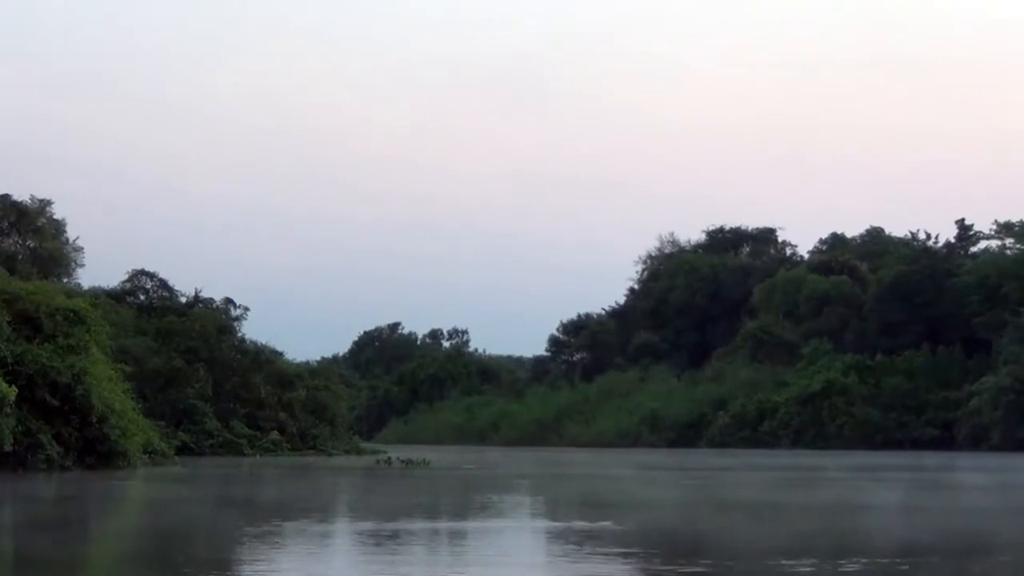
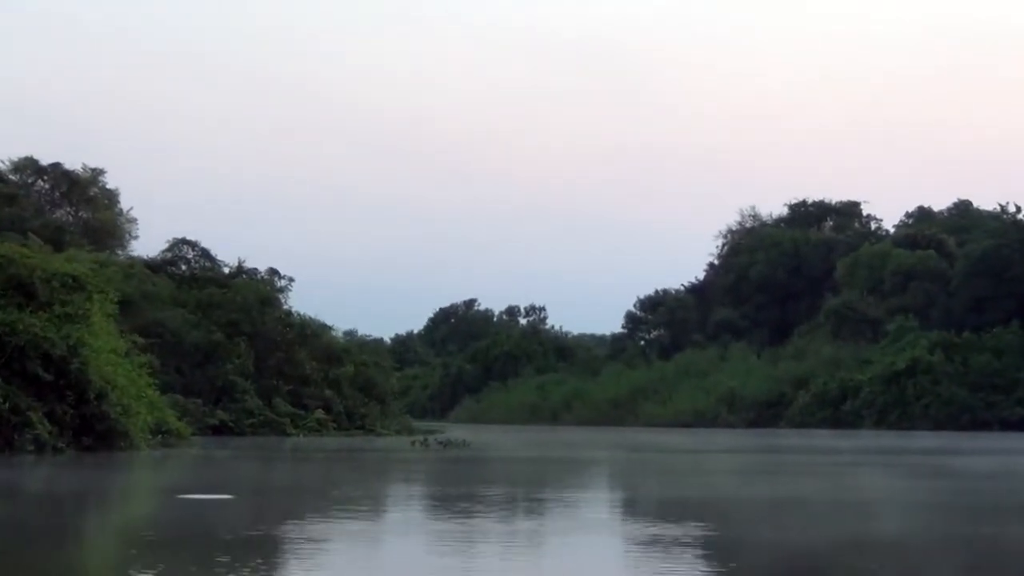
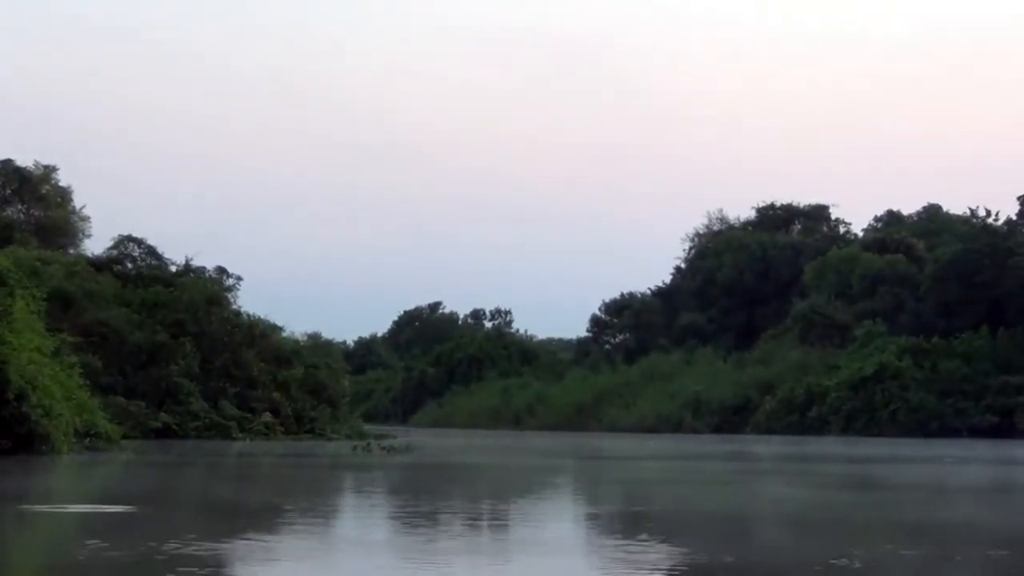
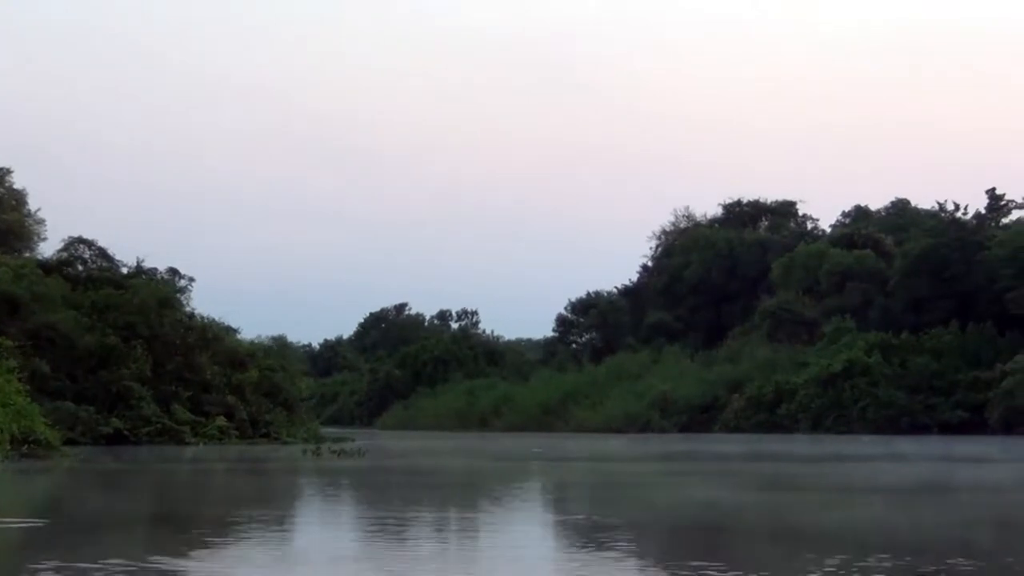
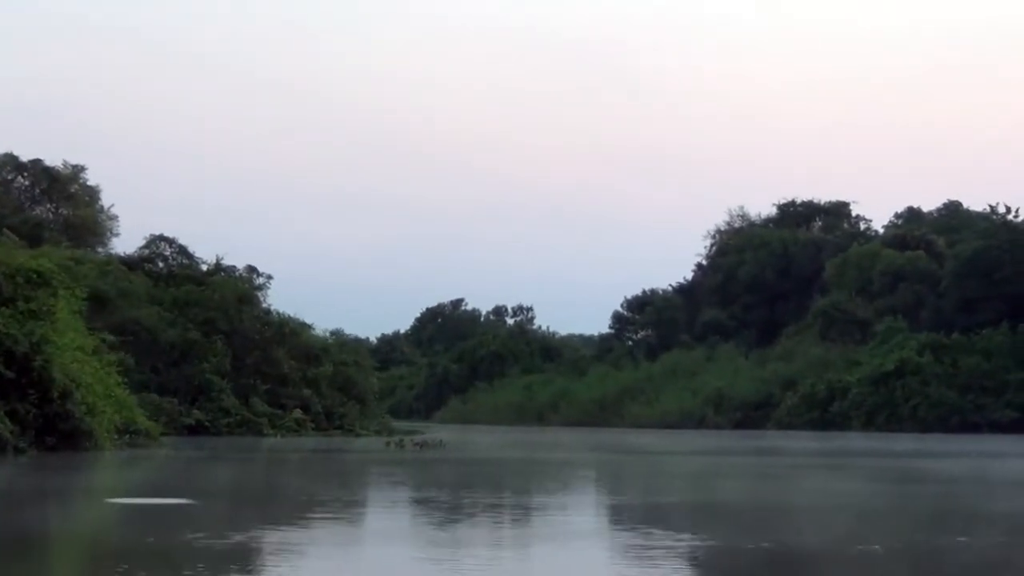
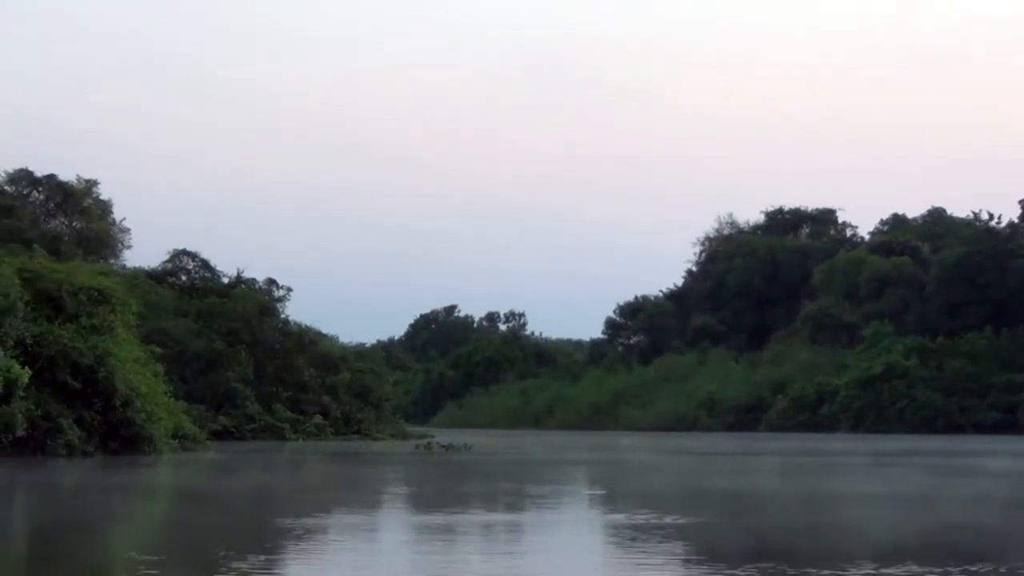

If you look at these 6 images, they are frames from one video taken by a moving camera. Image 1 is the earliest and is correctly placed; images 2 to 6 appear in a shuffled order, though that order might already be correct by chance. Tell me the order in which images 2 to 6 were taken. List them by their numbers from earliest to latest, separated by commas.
6, 2, 5, 3, 4
